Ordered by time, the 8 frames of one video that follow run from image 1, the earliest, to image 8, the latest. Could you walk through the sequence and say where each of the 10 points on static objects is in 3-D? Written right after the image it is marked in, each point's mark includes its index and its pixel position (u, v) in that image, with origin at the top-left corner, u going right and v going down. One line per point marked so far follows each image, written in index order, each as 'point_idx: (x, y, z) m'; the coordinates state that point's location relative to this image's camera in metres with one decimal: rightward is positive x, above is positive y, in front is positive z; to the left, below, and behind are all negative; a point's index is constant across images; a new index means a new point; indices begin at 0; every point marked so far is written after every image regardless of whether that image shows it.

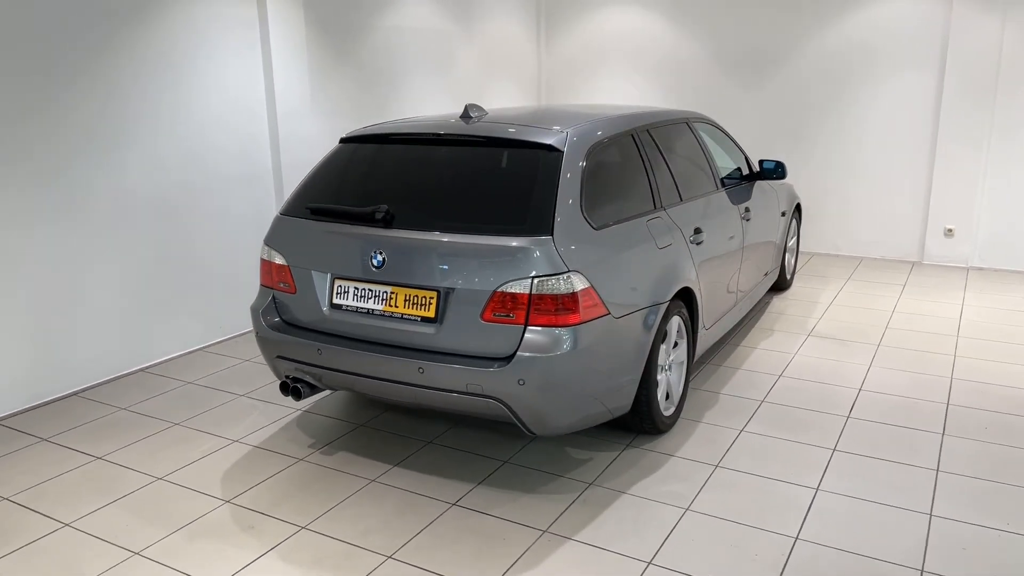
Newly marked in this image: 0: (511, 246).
0: (0.0, +0.2, +2.5) m
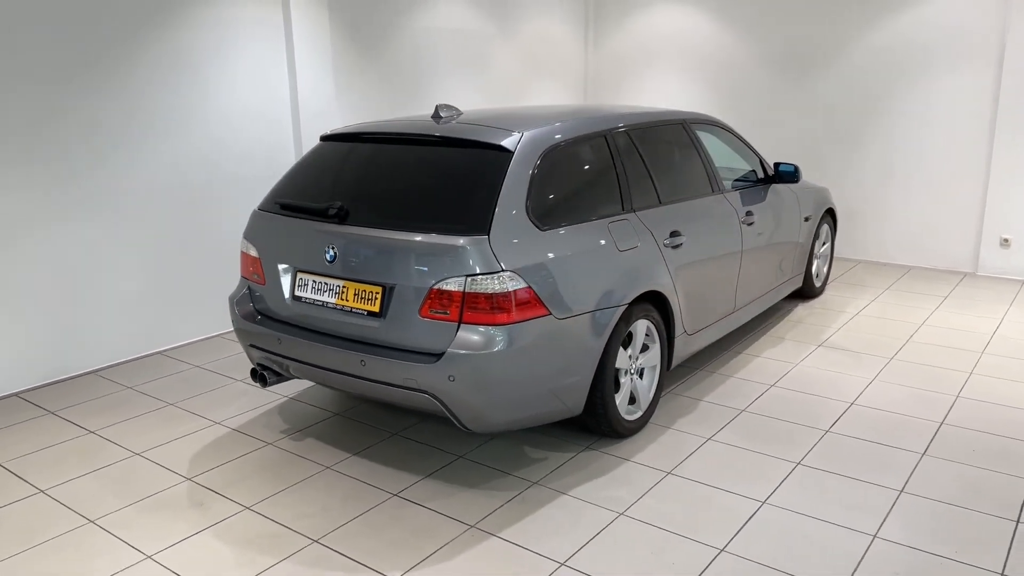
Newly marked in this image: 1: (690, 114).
0: (-0.3, +0.2, +2.6) m
1: (+1.0, +1.0, +4.2) m
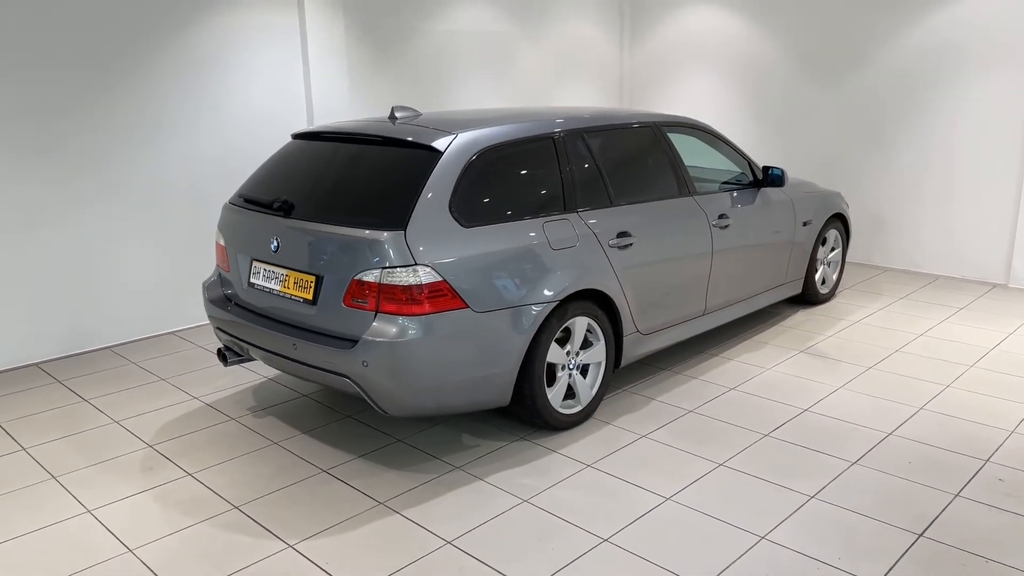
0: (-0.6, +0.2, +2.8) m
1: (+0.9, +1.0, +4.2) m
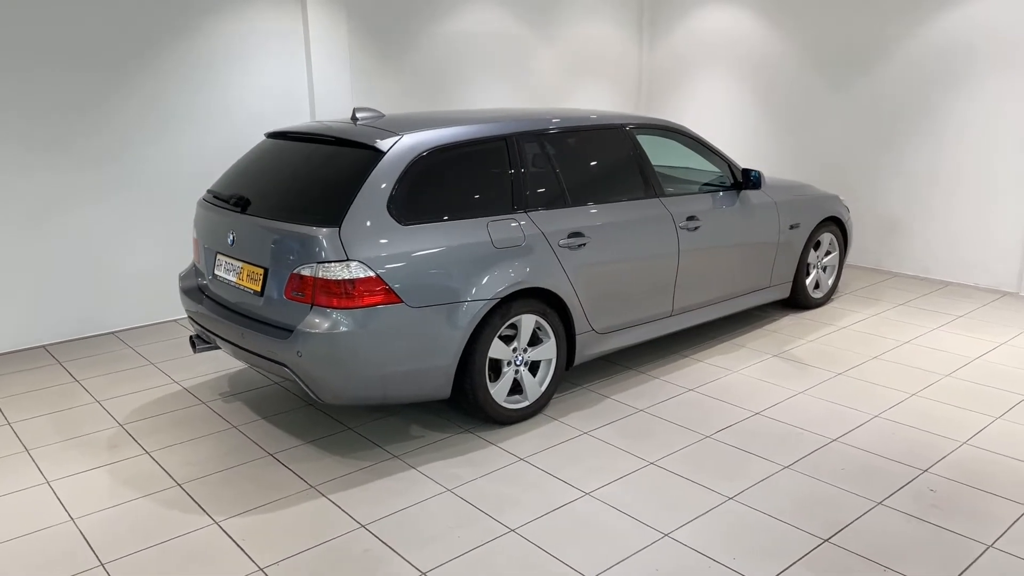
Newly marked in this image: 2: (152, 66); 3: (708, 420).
0: (-0.8, +0.2, +2.9) m
1: (+0.8, +1.0, +4.2) m
2: (-2.4, +1.5, +4.9) m
3: (+0.9, -0.6, +3.4) m
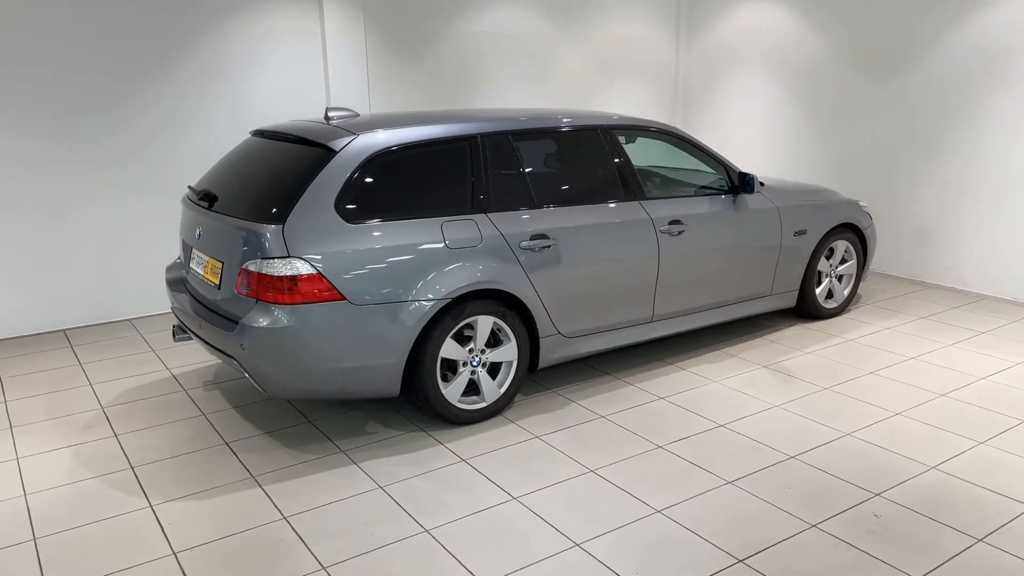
0: (-1.1, +0.2, +3.0) m
1: (+0.7, +1.0, +4.1) m
2: (-2.4, +1.6, +5.1) m
3: (+0.7, -0.6, +3.3) m
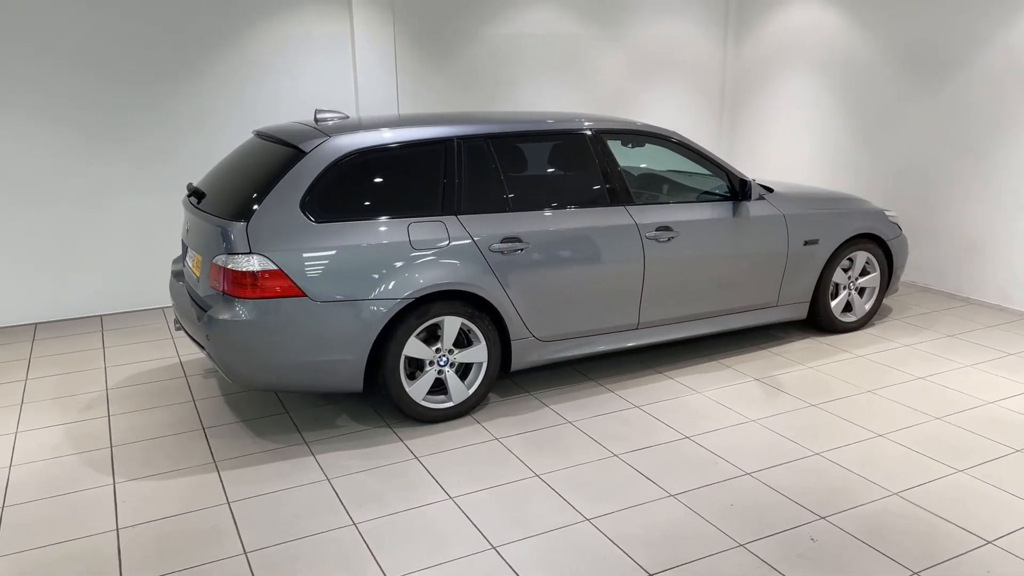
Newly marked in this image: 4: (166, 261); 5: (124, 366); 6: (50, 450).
0: (-1.2, +0.3, +3.1) m
1: (+0.7, +0.9, +4.1) m
2: (-2.3, +1.6, +5.4) m
3: (+0.5, -0.7, +3.3) m
4: (-2.6, +0.2, +5.5) m
5: (-2.3, -0.5, +4.2) m
6: (-2.0, -0.7, +3.2) m
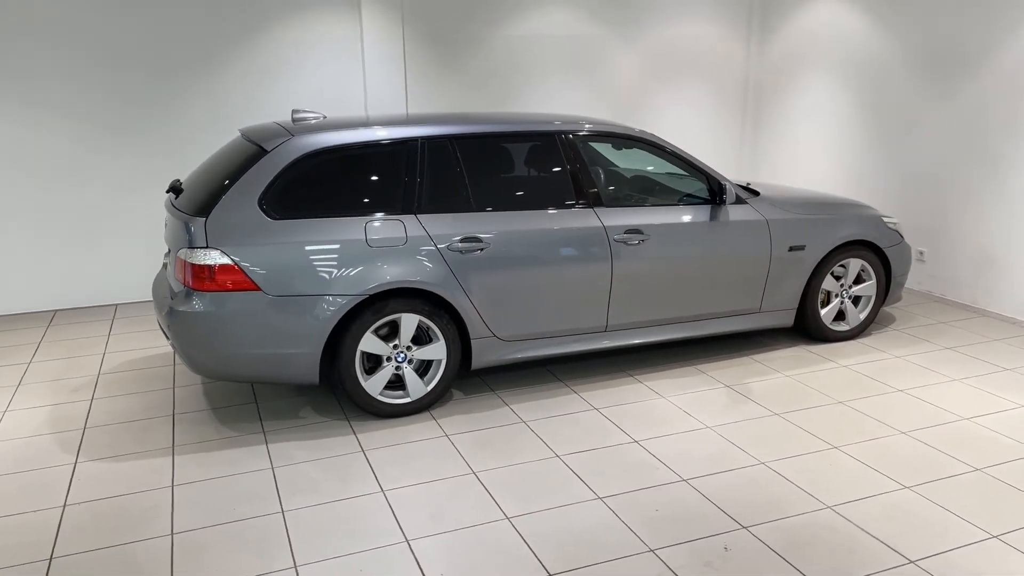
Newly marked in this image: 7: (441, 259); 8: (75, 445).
0: (-1.4, +0.3, +3.3) m
1: (+0.5, +0.9, +4.1) m
2: (-2.3, +1.7, +5.6) m
3: (+0.3, -0.7, +3.3) m
4: (-2.6, +0.3, +5.8) m
5: (-2.4, -0.4, +4.5) m
6: (-2.3, -0.7, +3.4) m
7: (-0.3, +0.1, +3.5) m
8: (-1.9, -0.7, +3.2) m
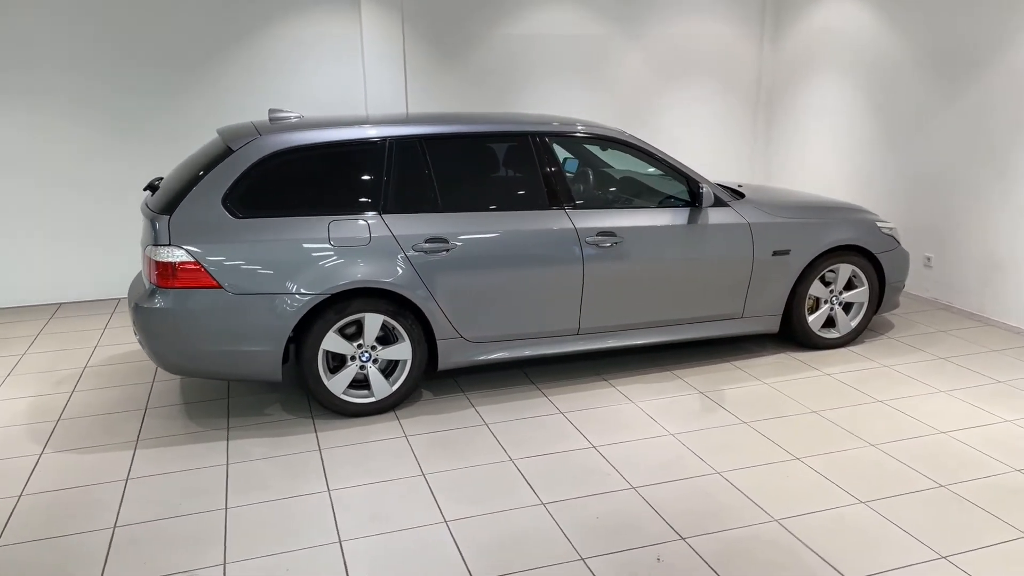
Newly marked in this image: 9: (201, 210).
0: (-1.6, +0.3, +3.3) m
1: (+0.4, +0.9, +4.0) m
2: (-2.3, +1.7, +5.7) m
3: (+0.1, -0.7, +3.3) m
4: (-2.7, +0.3, +5.9) m
5: (-2.5, -0.4, +4.6) m
6: (-2.4, -0.6, +3.5) m
7: (-0.5, +0.1, +3.5) m
8: (-2.1, -0.7, +3.3) m
9: (-1.4, +0.3, +3.3) m
